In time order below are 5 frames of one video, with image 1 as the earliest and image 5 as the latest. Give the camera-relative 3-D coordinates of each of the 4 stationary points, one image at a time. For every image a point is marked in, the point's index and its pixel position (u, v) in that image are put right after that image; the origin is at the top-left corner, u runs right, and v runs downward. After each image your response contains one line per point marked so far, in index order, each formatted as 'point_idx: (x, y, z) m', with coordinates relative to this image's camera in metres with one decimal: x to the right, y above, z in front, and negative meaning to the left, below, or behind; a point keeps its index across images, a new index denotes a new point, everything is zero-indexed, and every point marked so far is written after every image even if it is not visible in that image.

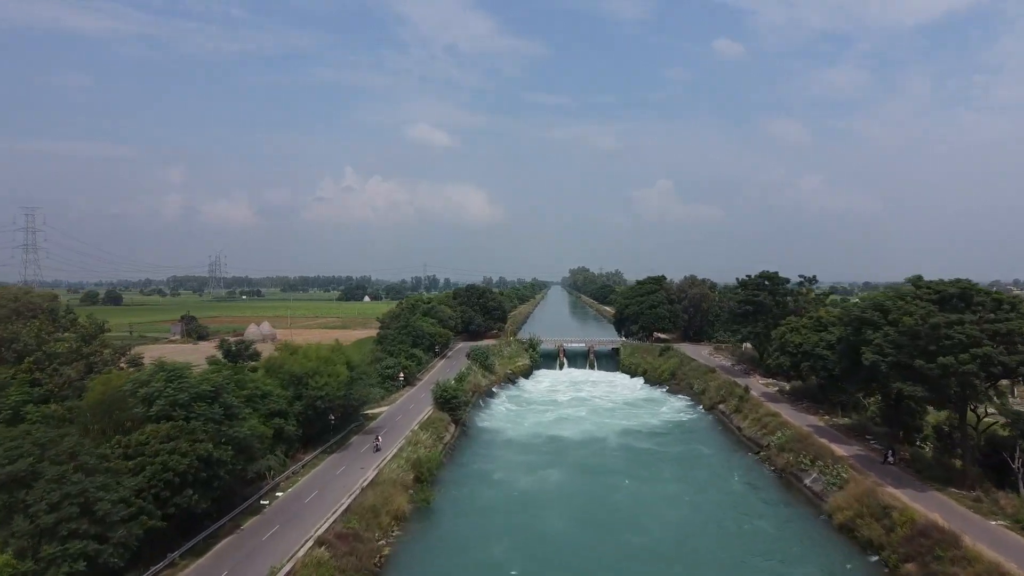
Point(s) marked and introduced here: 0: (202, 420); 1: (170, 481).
0: (-10.7, -4.6, +18.8) m
1: (-10.5, -5.9, +16.7) m
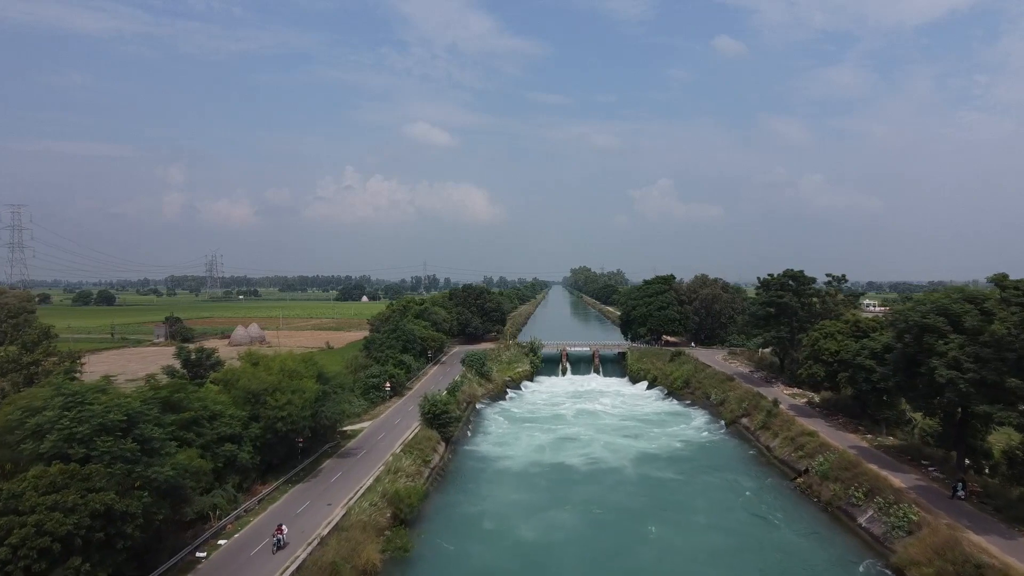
0: (-10.8, -4.6, +14.6) m
1: (-10.6, -5.9, +12.4) m
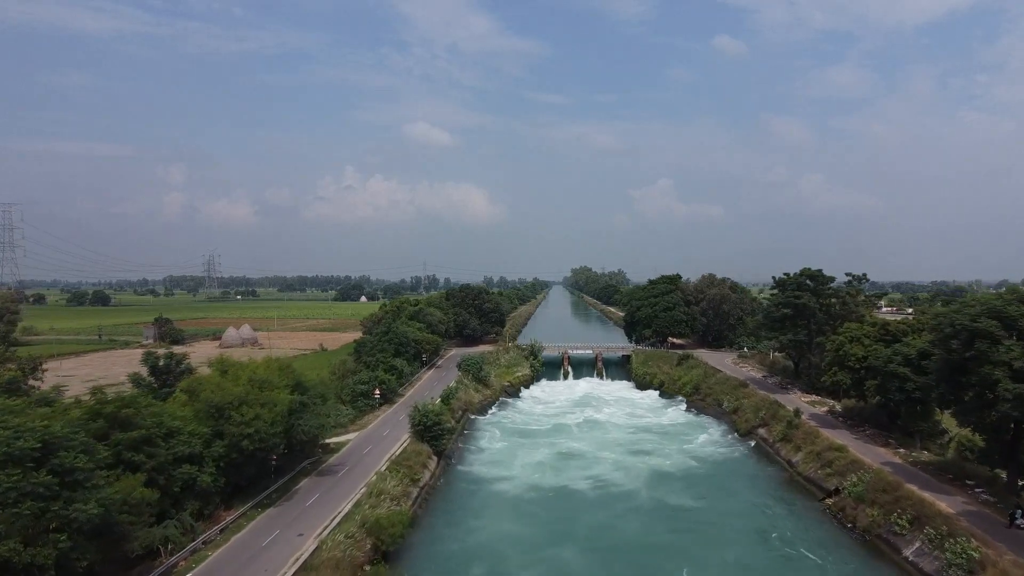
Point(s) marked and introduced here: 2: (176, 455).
0: (-10.9, -4.6, +11.9) m
1: (-10.7, -6.0, +9.8) m
2: (-11.6, -5.8, +18.8) m
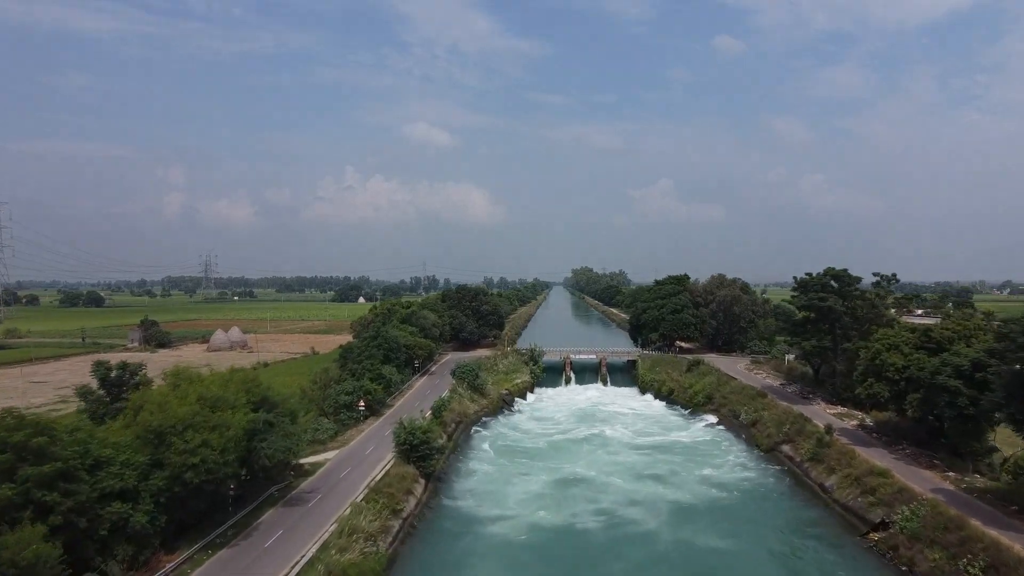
0: (-11.1, -4.7, +8.7) m
1: (-10.9, -6.0, +6.6) m
2: (-11.7, -5.8, +15.6) m
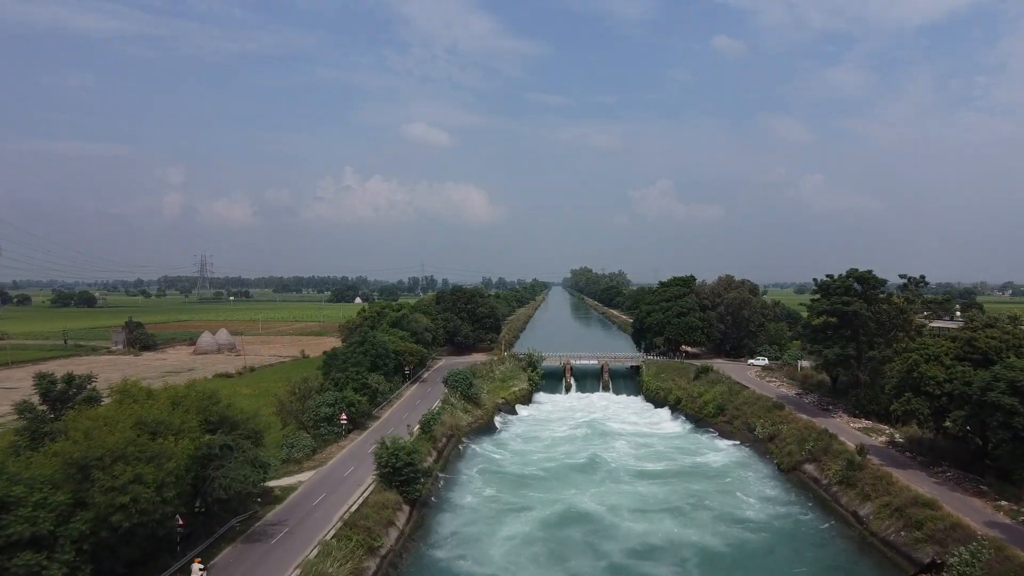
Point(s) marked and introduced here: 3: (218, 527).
0: (-11.3, -4.8, +5.9) m
1: (-11.0, -6.1, +3.8) m
2: (-11.9, -6.0, +12.8) m
3: (-10.1, -8.3, +18.9) m
